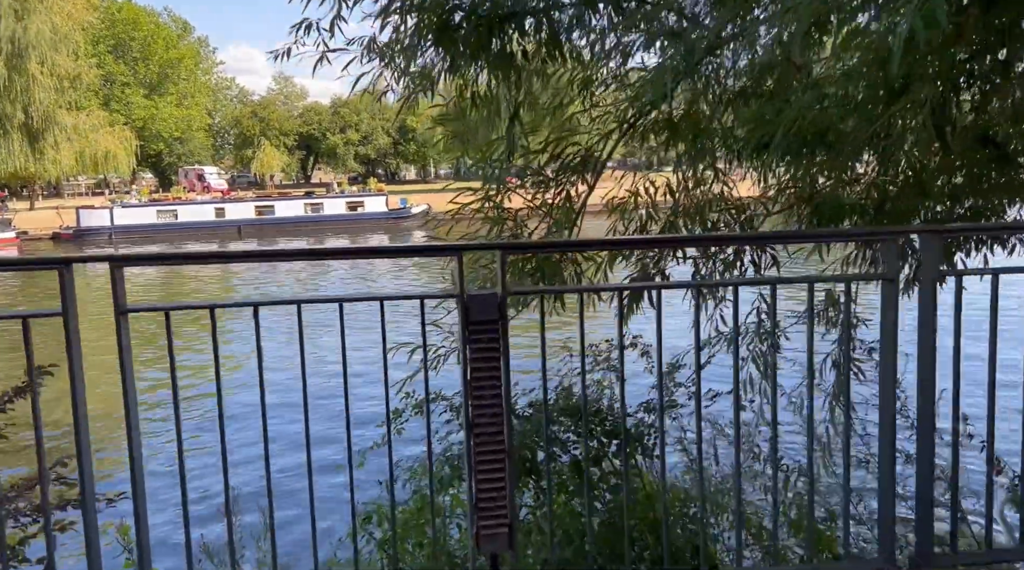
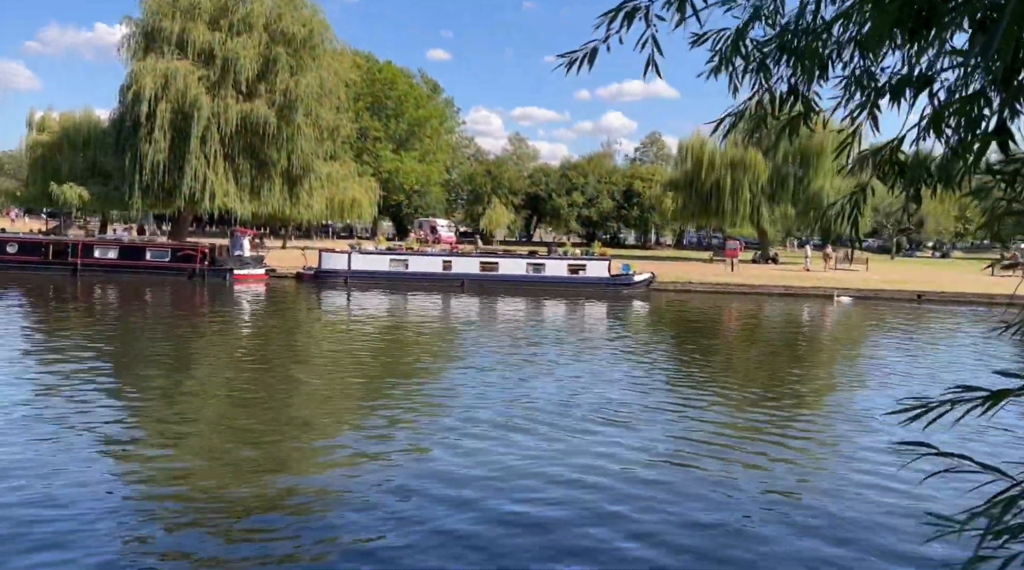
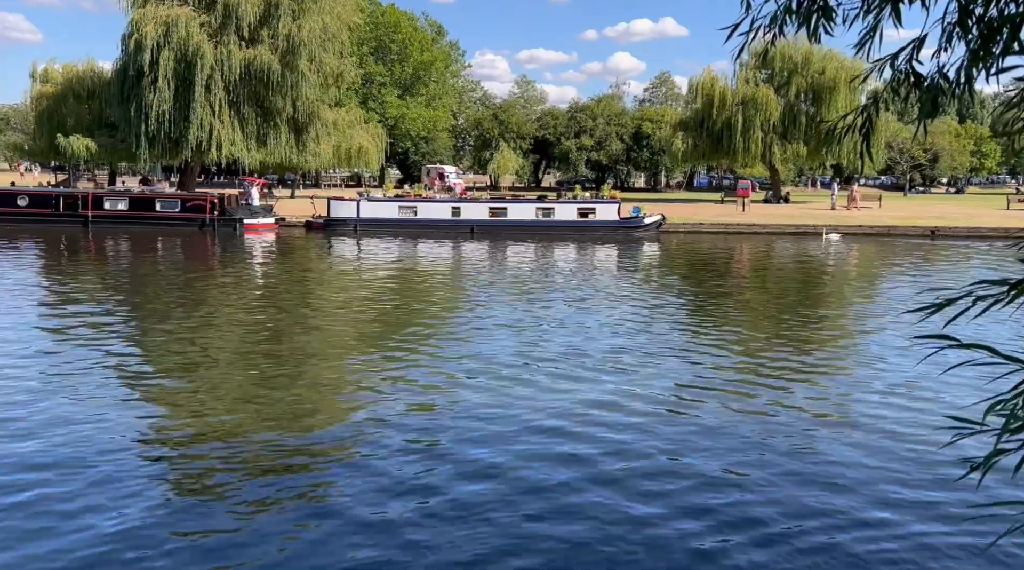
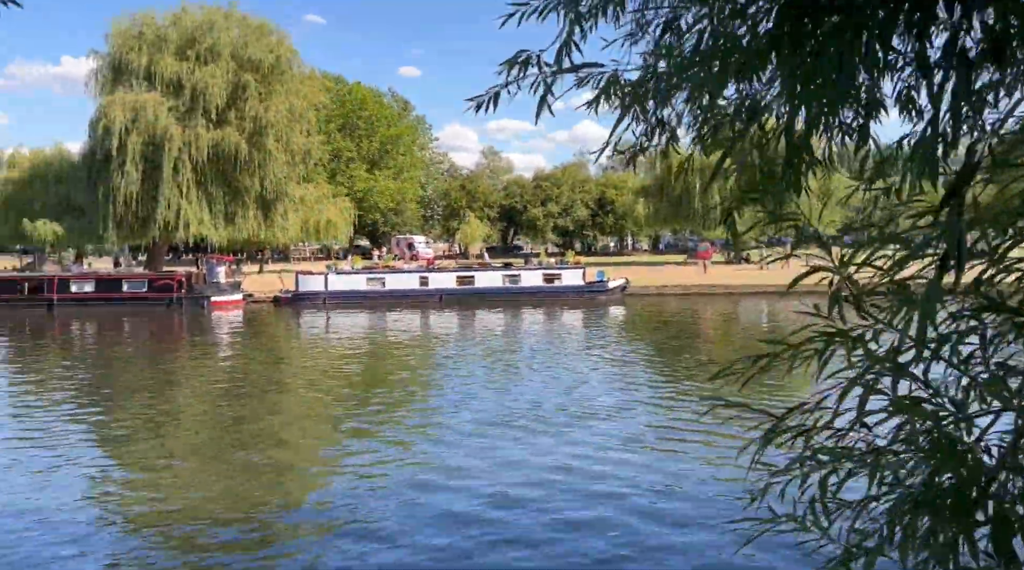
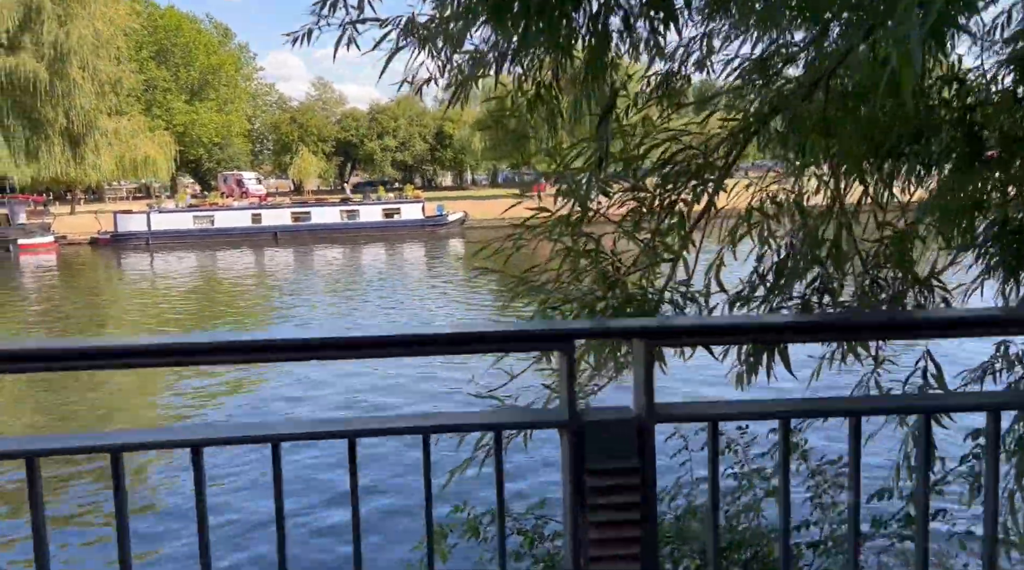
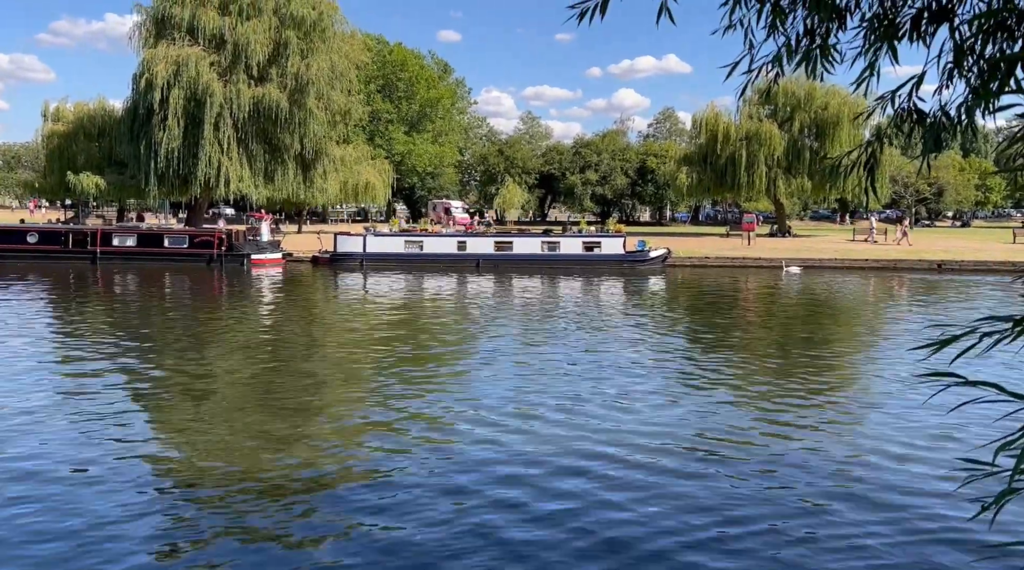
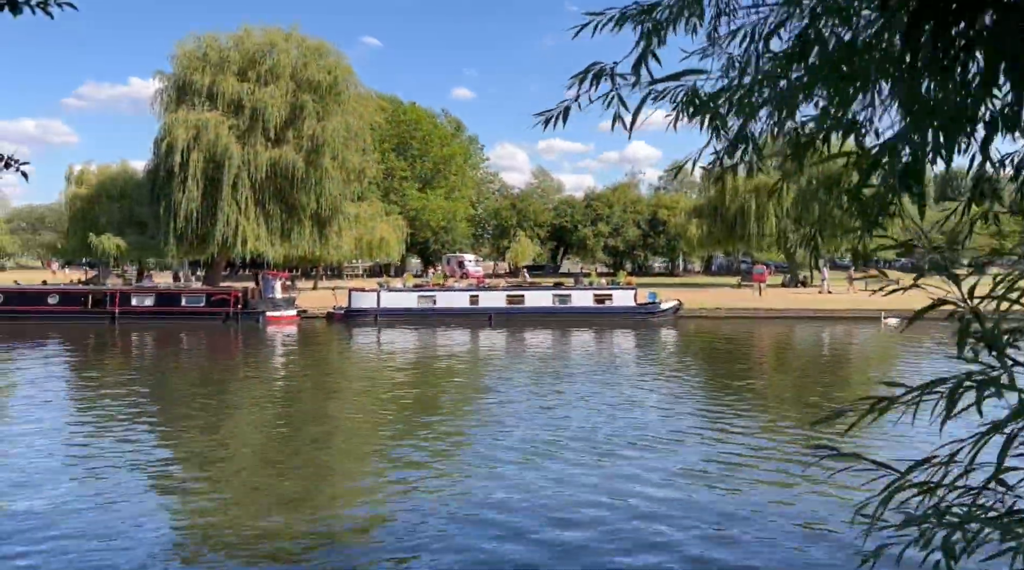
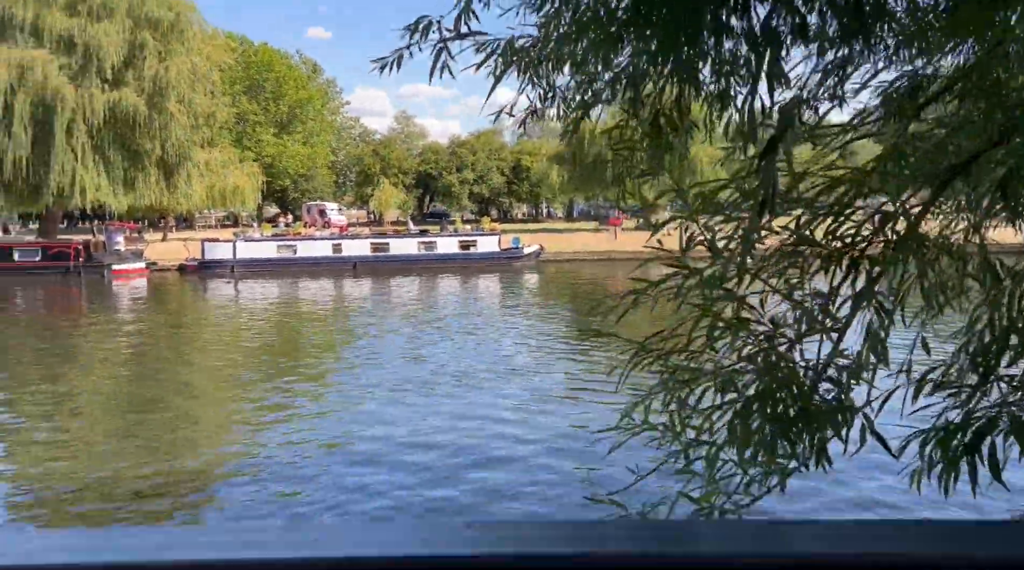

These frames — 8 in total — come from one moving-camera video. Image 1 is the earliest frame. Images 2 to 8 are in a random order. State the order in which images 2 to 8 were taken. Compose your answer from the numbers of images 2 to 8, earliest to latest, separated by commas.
5, 8, 4, 7, 2, 3, 6
